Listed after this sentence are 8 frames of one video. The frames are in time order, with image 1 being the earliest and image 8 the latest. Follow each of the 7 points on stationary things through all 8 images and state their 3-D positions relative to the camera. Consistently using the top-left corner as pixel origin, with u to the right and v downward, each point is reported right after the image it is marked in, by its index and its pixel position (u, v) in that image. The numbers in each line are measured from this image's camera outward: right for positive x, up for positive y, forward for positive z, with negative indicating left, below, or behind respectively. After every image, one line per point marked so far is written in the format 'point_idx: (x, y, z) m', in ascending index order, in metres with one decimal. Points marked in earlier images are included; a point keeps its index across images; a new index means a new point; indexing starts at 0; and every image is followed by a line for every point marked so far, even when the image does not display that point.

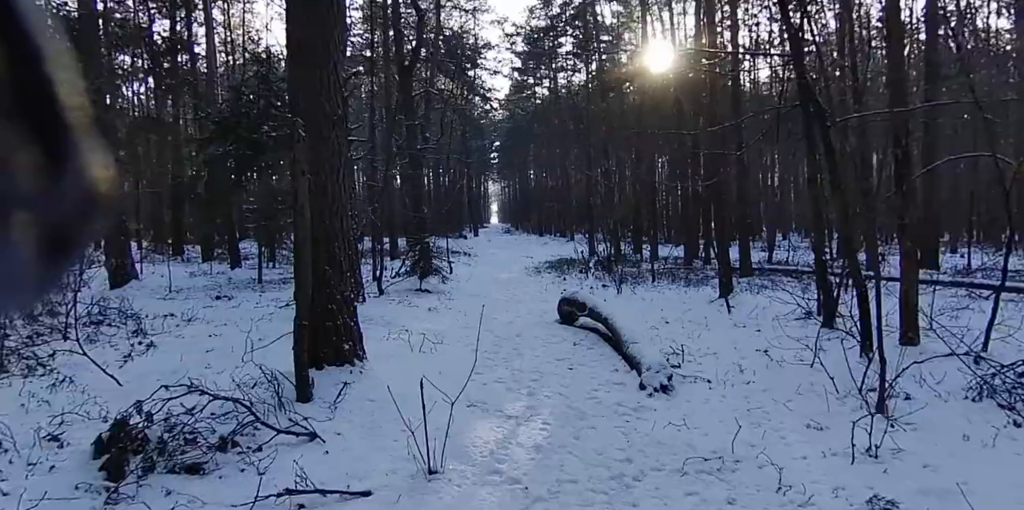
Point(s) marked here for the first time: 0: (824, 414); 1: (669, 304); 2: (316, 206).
0: (+2.9, -1.5, +5.8) m
1: (+3.4, -1.1, +13.6) m
2: (-2.0, +0.5, +6.4) m
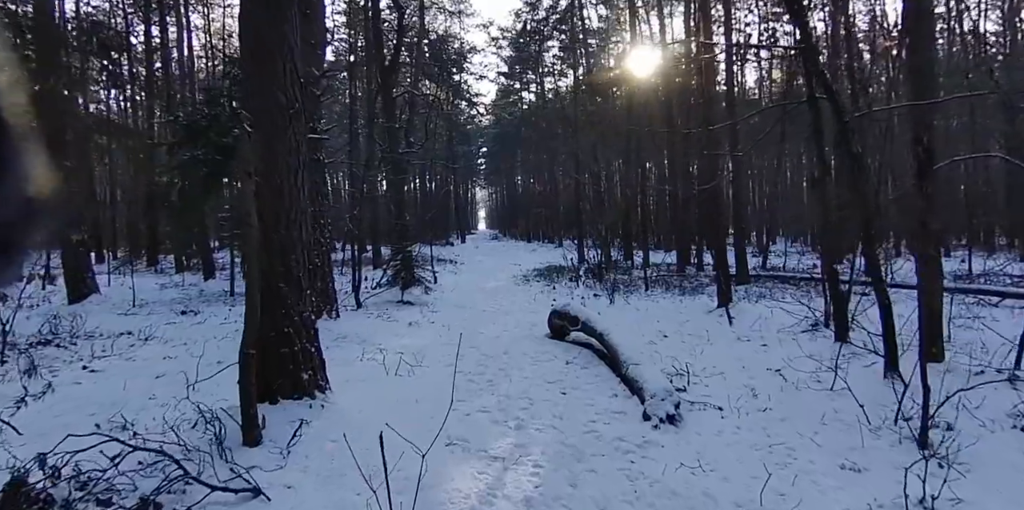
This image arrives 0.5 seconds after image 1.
0: (+2.8, -1.6, +5.1) m
1: (+3.1, -1.2, +12.9) m
2: (-2.1, +0.4, +5.6) m
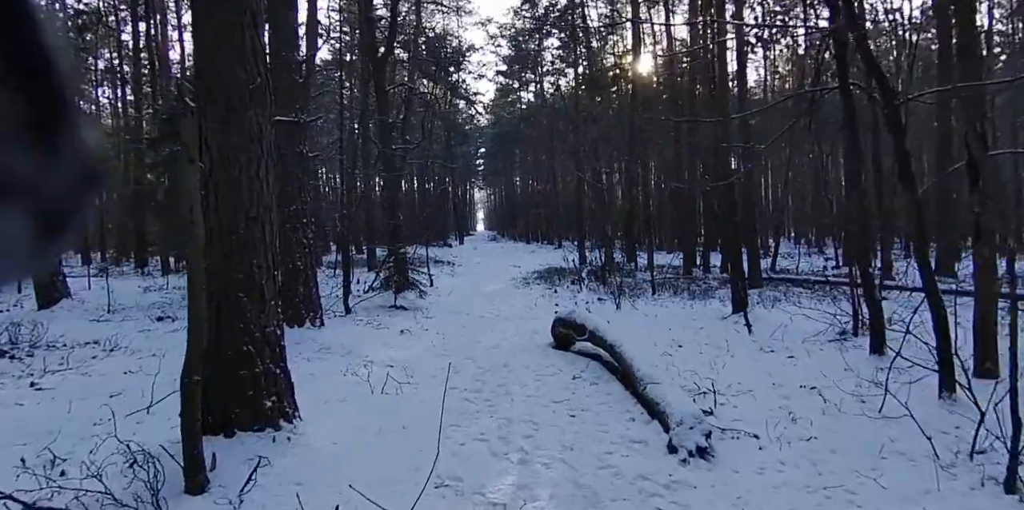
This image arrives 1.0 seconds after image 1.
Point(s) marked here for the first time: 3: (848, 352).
0: (+2.8, -1.6, +4.2) m
1: (+3.1, -1.3, +12.0) m
2: (-2.1, +0.3, +4.7) m
3: (+4.7, -1.4, +8.8) m
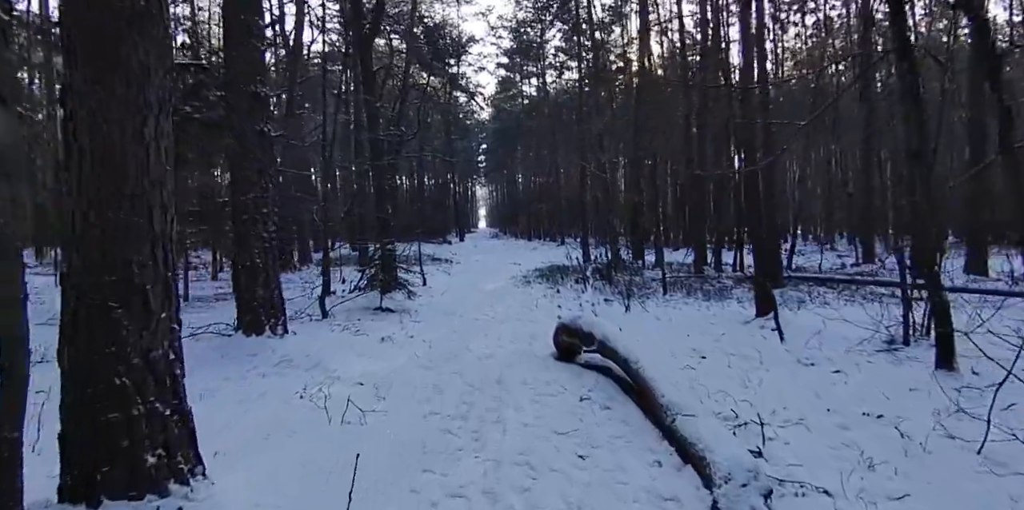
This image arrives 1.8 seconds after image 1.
0: (+2.7, -1.6, +2.8) m
1: (+3.1, -1.2, +10.6) m
2: (-2.2, +0.4, +3.3) m
3: (+4.7, -1.3, +7.5) m
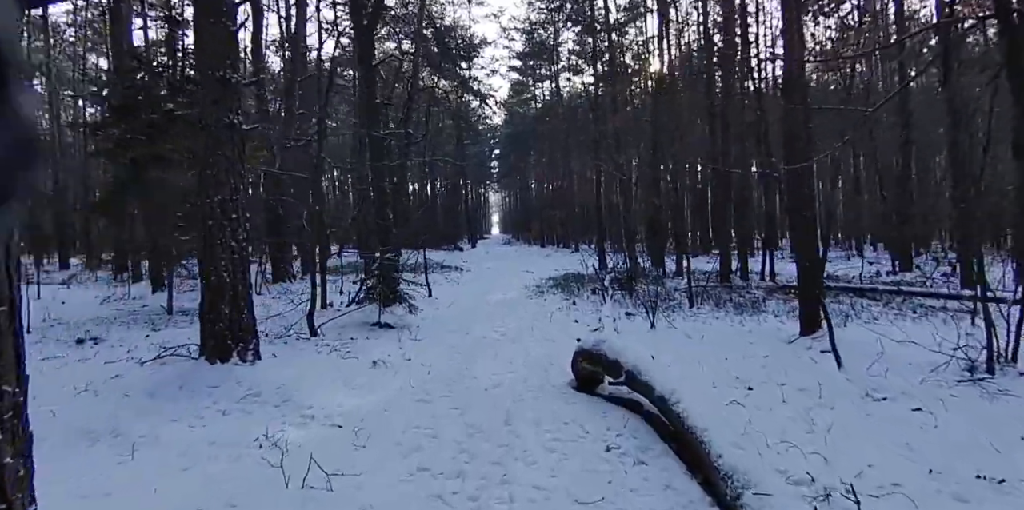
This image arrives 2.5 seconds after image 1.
0: (+2.7, -1.6, +1.5) m
1: (+3.2, -1.4, +9.3) m
2: (-2.2, +0.3, +2.1) m
3: (+4.8, -1.4, +6.1) m
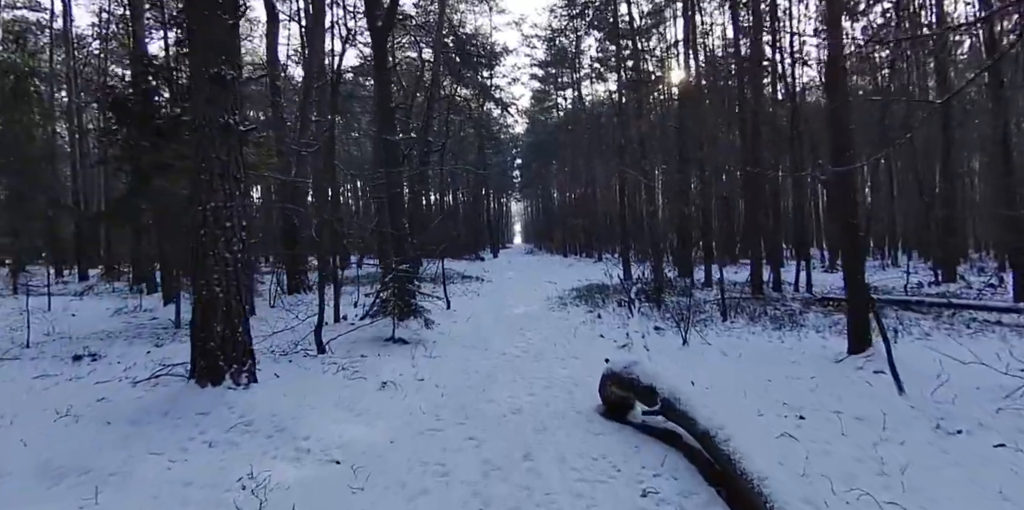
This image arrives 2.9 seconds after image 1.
0: (+2.7, -1.7, +0.7) m
1: (+3.5, -1.5, +8.5) m
2: (-2.1, +0.2, +1.6) m
3: (+4.9, -1.5, +5.3) m
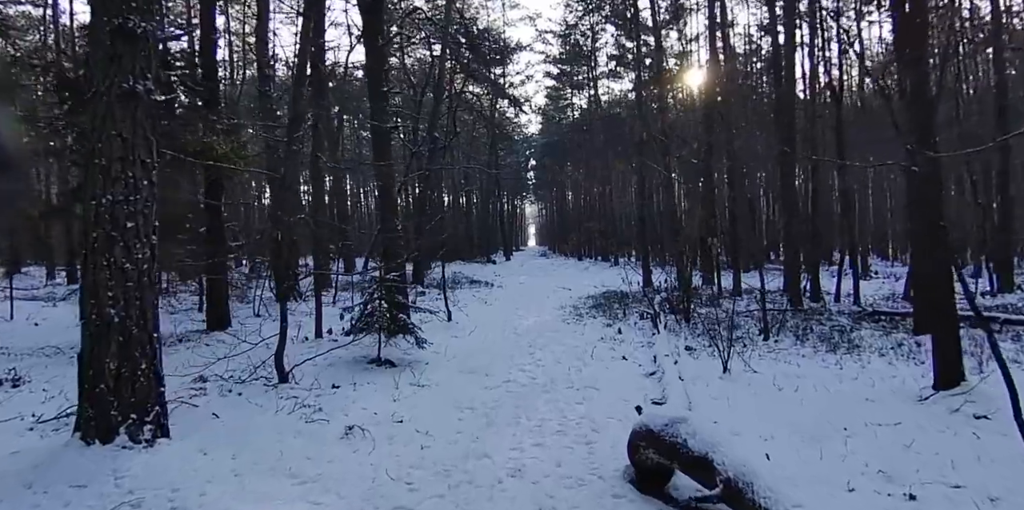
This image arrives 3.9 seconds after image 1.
0: (+2.6, -1.8, -1.0) m
1: (+3.5, -1.6, +6.8) m
2: (-2.3, +0.2, 0.0) m
3: (+4.9, -1.7, +3.5) m
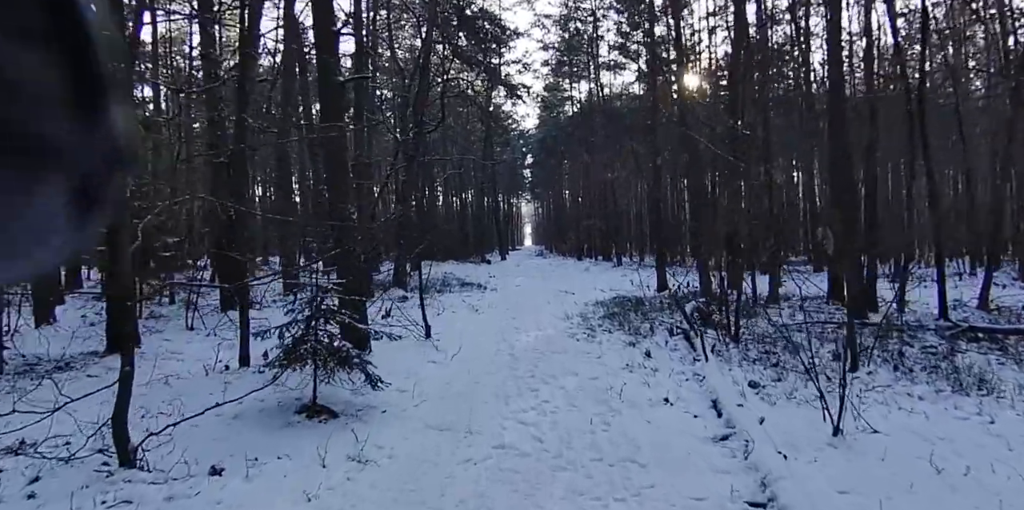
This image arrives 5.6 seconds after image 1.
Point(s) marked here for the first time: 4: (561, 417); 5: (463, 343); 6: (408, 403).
0: (+2.6, -1.8, -3.8) m
1: (+3.5, -1.6, +3.9) m
2: (-2.2, +0.2, -2.9) m
3: (+4.9, -1.7, +0.7) m
4: (+0.5, -1.6, +6.4) m
5: (-0.8, -1.5, +10.6) m
6: (-1.1, -1.6, +6.7) m
